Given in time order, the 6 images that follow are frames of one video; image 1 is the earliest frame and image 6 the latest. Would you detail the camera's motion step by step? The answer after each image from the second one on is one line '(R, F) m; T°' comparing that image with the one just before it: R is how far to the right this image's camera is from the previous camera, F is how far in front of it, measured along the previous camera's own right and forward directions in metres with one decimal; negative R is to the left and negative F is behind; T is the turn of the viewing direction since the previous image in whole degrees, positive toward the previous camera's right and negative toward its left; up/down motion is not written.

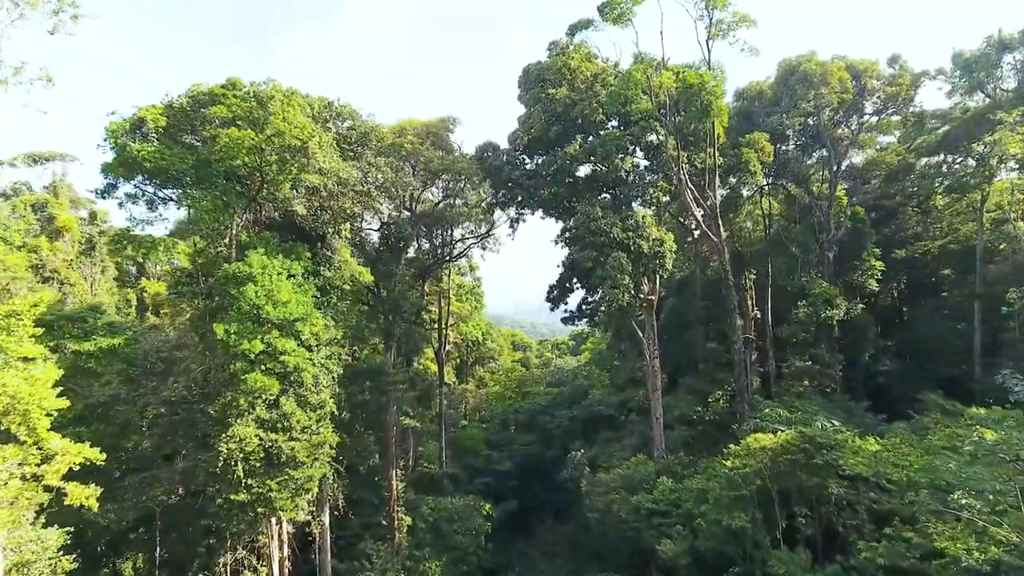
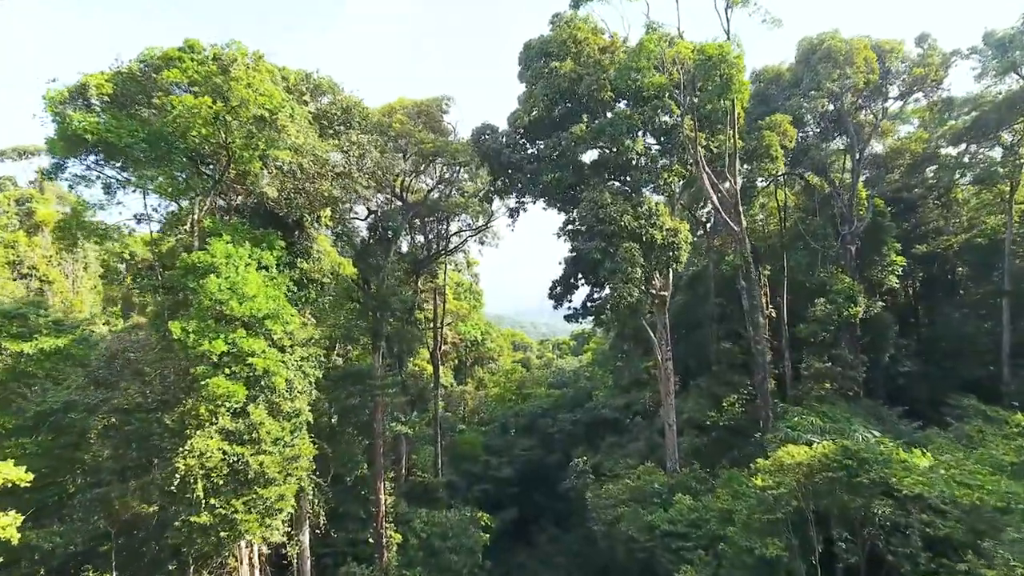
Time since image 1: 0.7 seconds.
(0.0, +1.4) m; 0°
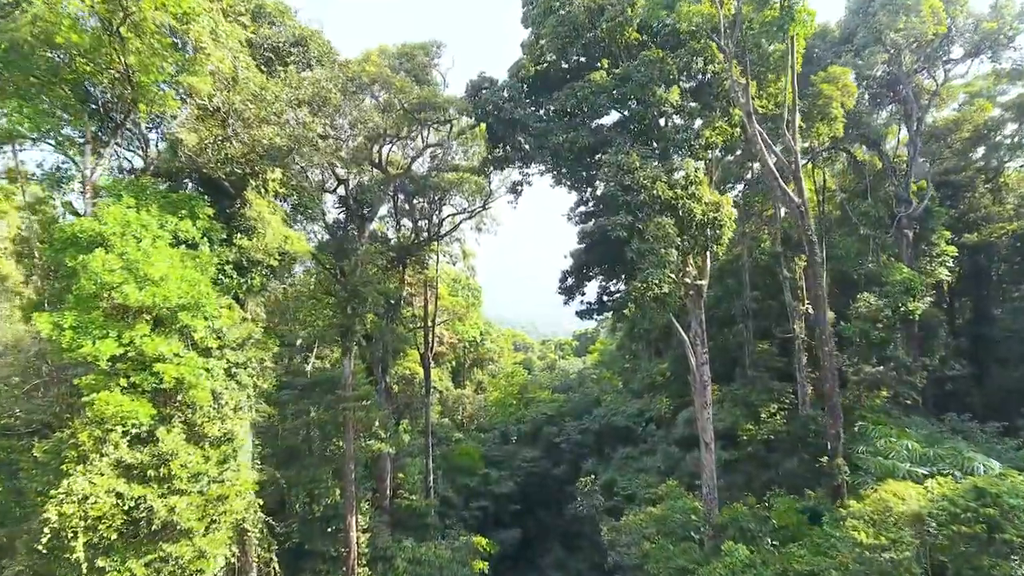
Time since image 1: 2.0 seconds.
(0.0, +2.7) m; 0°
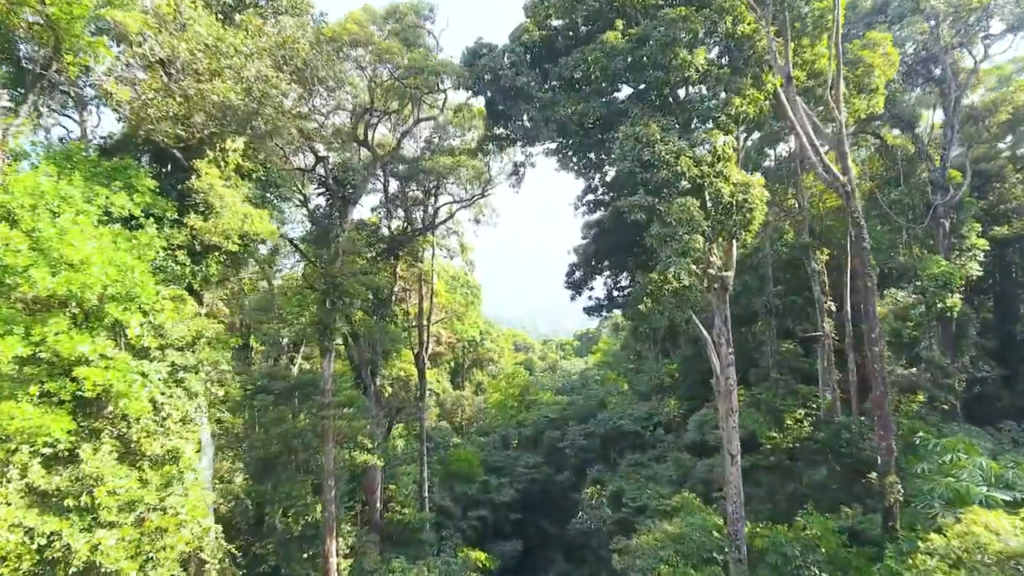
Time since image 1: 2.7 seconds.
(0.0, +1.3) m; 0°
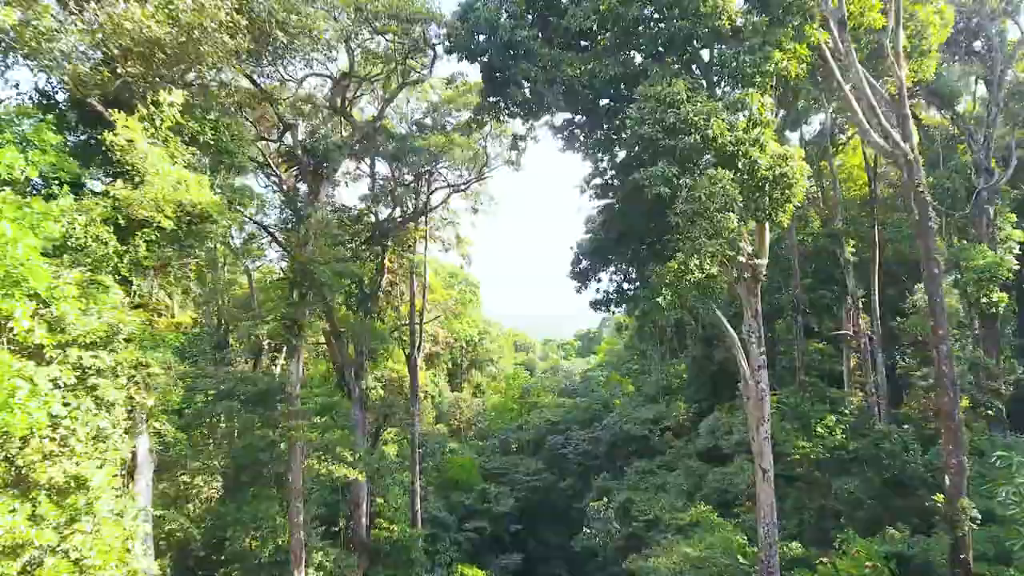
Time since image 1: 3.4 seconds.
(0.0, +1.4) m; 0°
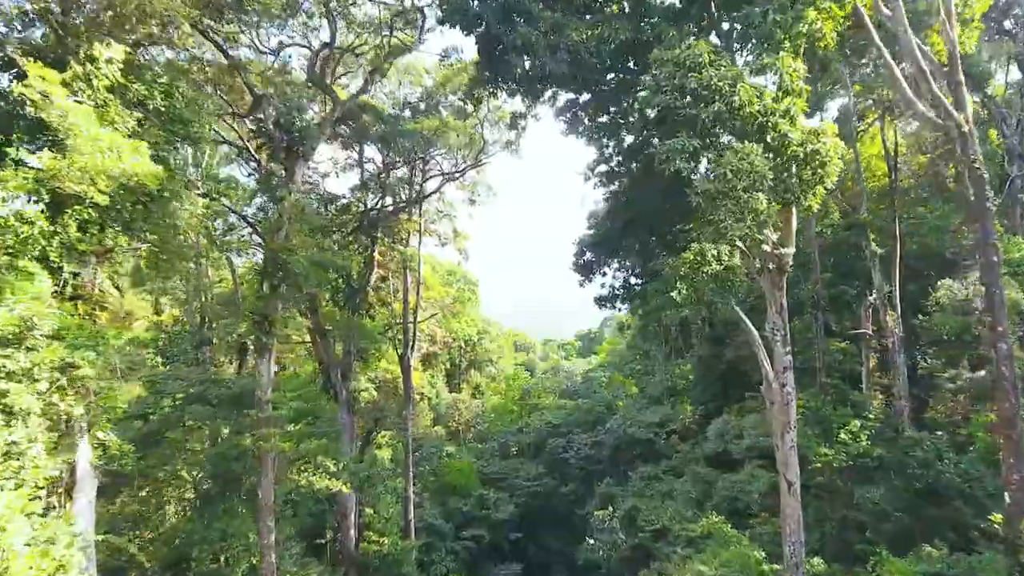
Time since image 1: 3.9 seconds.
(0.0, +0.9) m; 0°
